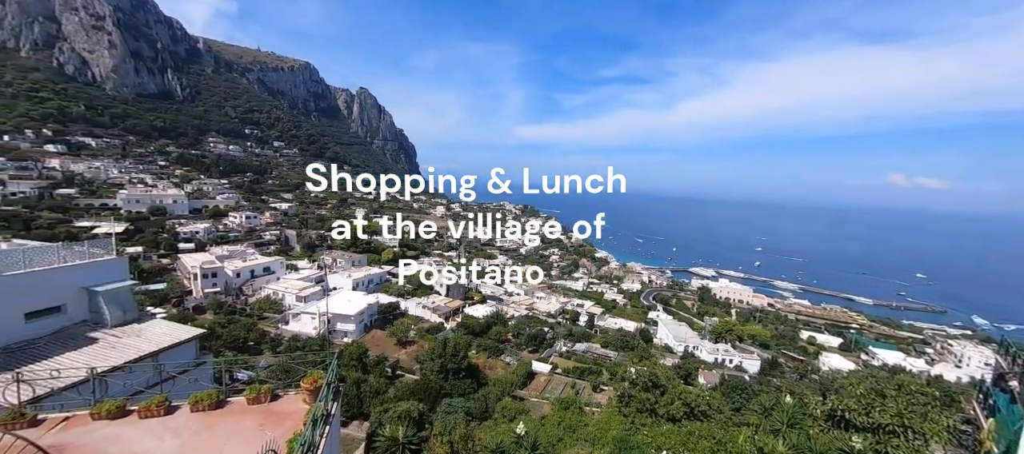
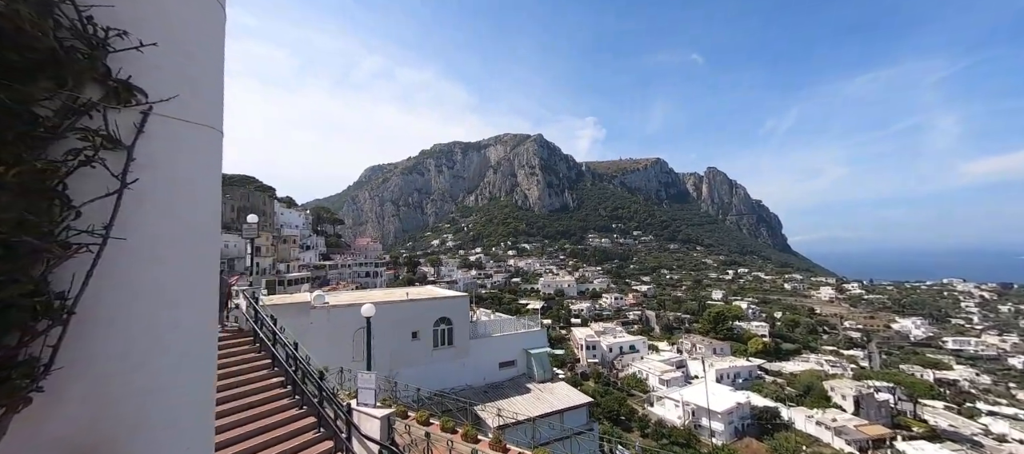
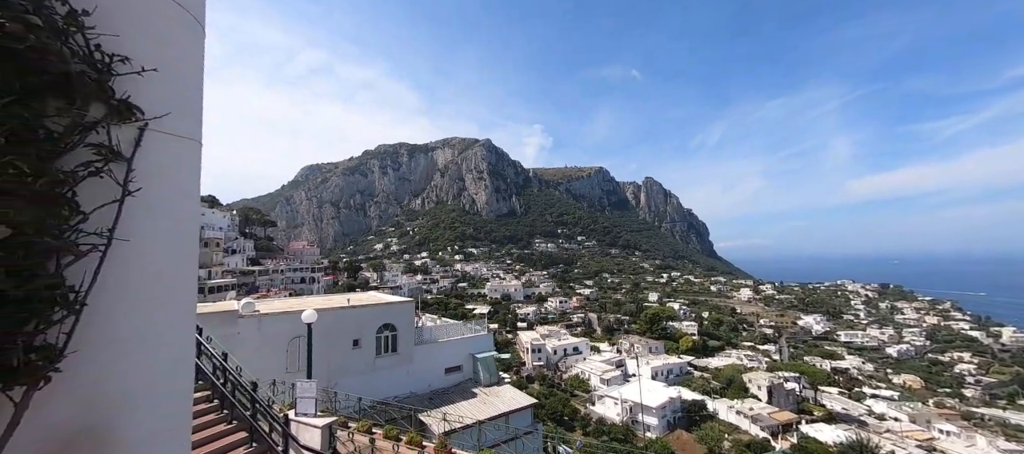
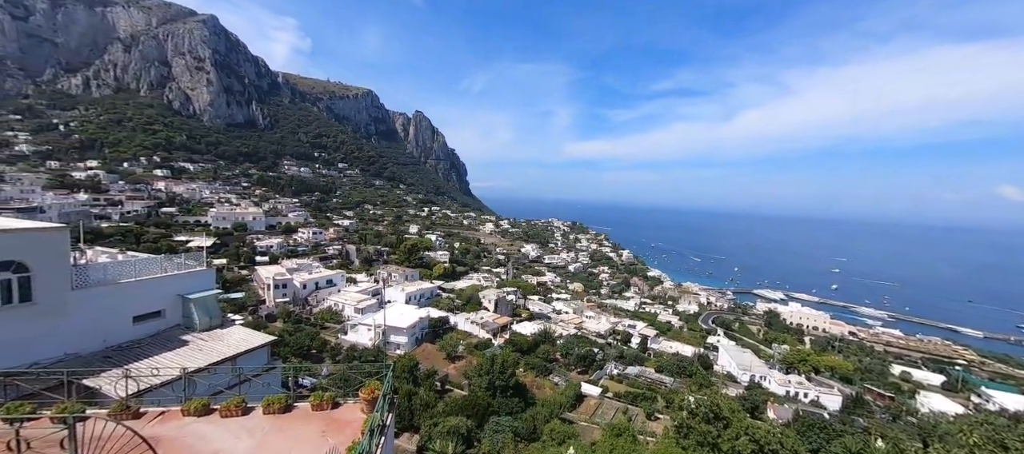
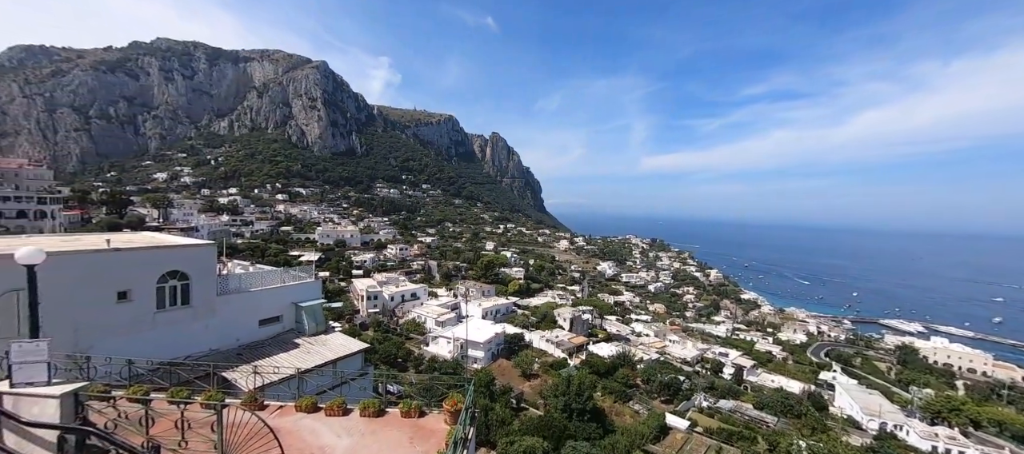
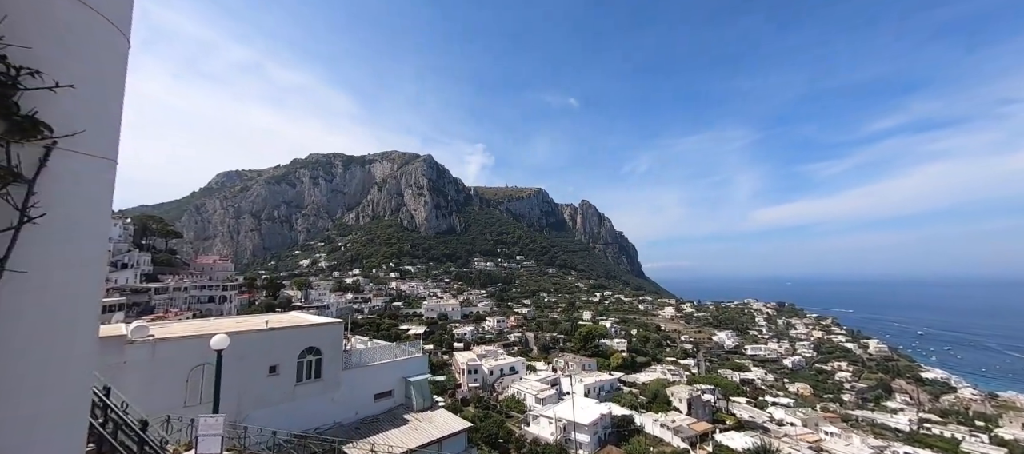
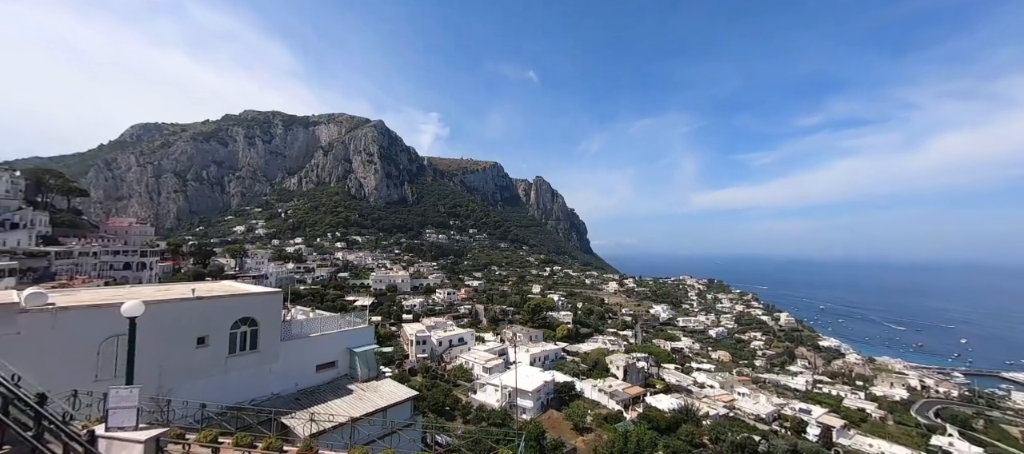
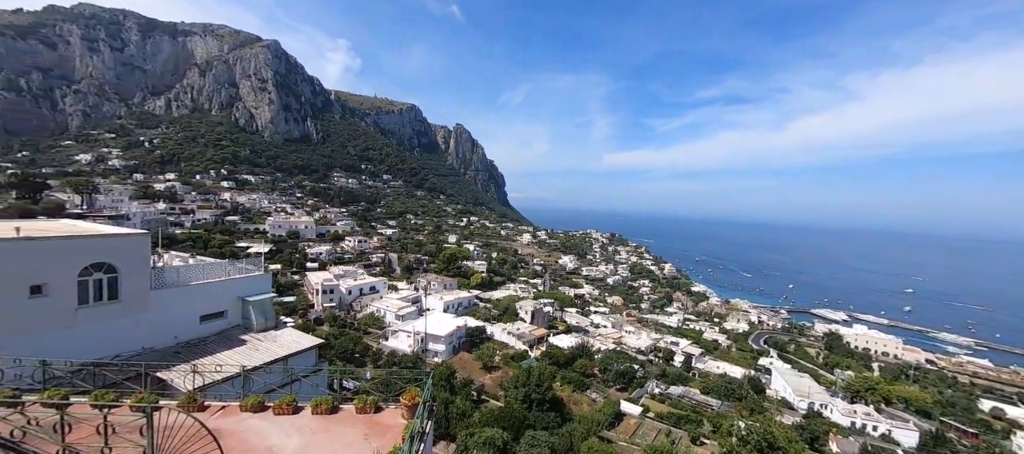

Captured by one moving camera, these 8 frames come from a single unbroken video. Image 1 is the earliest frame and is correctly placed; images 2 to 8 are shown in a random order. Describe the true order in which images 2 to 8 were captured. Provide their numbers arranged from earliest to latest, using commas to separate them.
4, 8, 5, 7, 6, 3, 2
